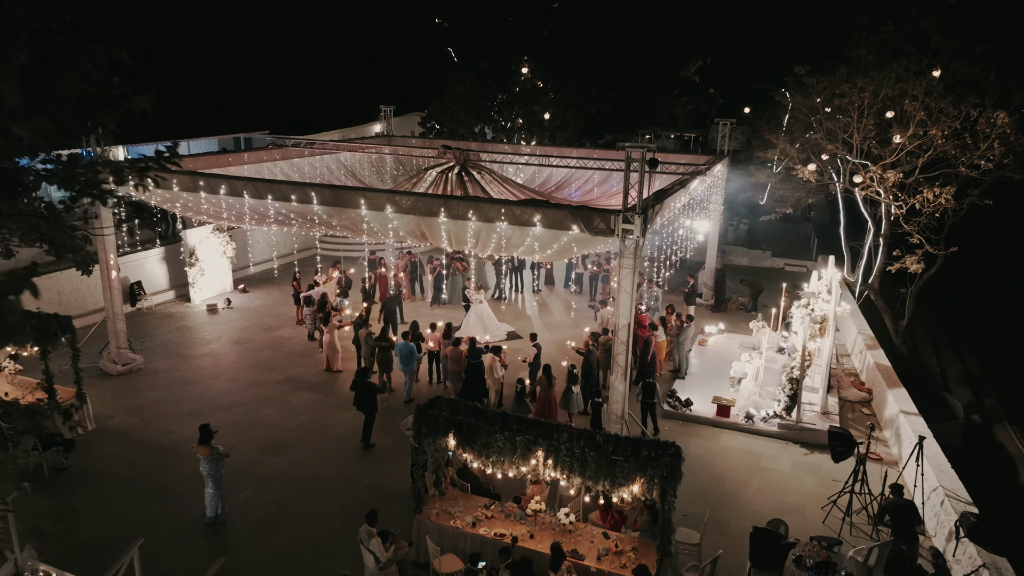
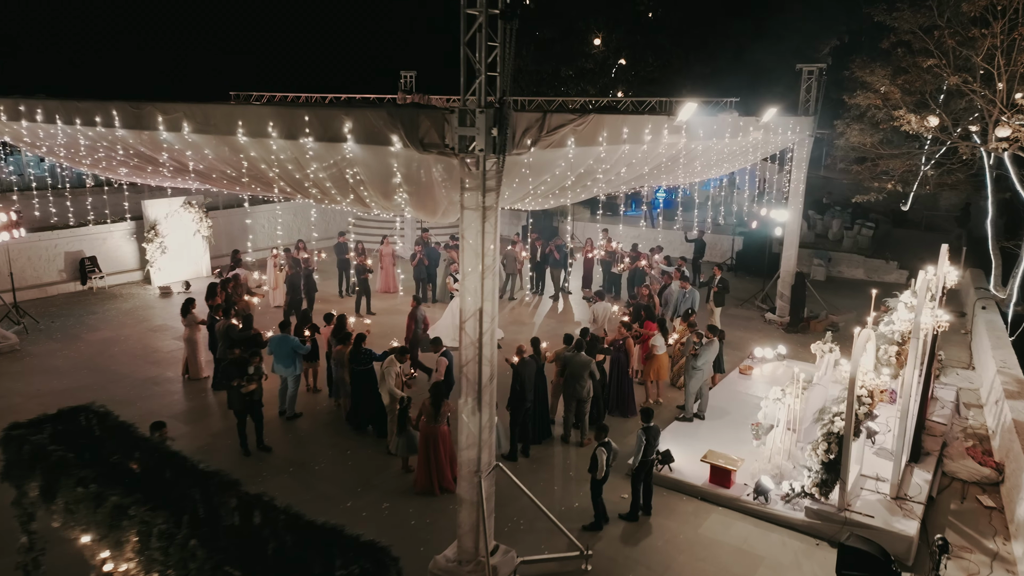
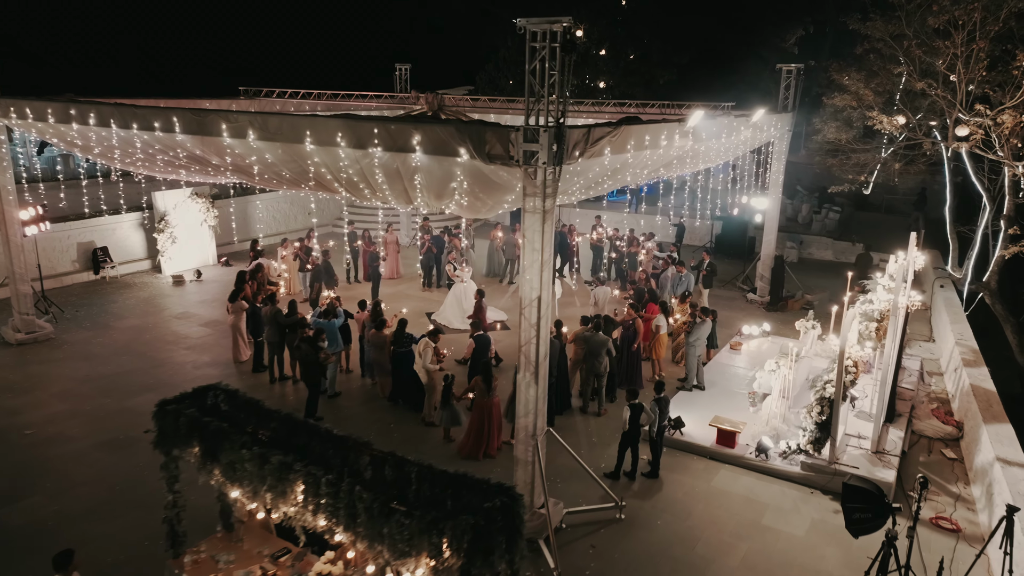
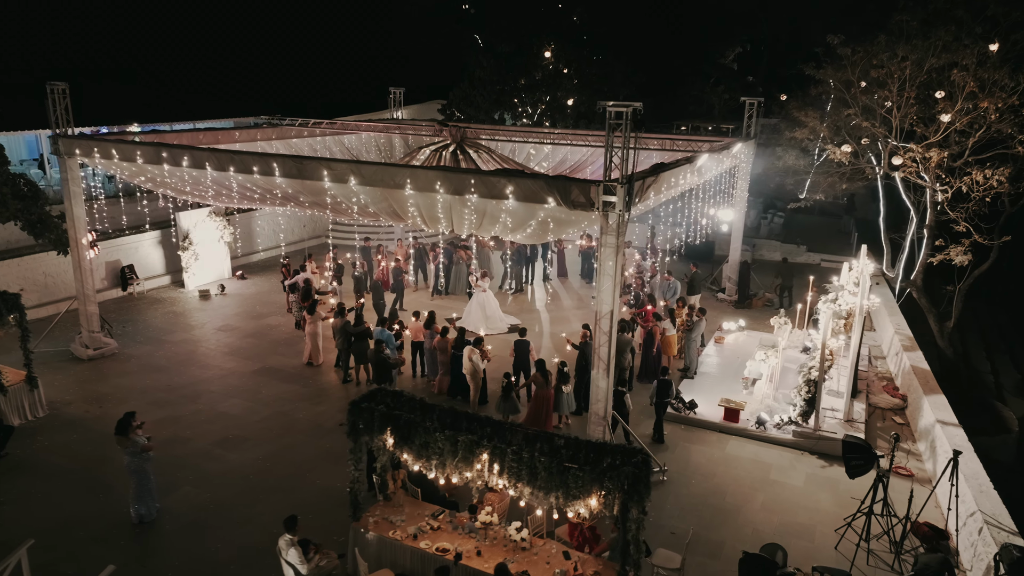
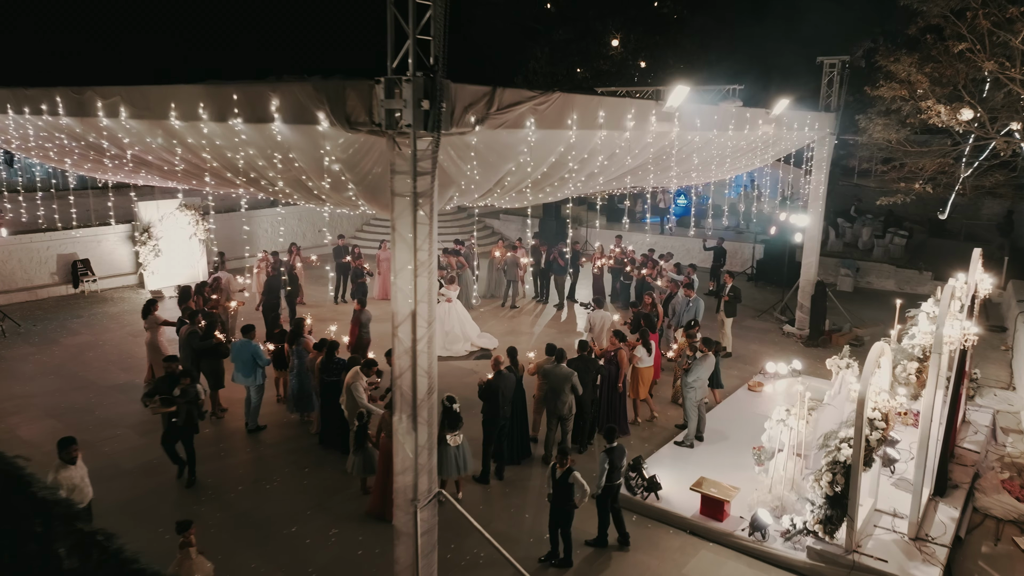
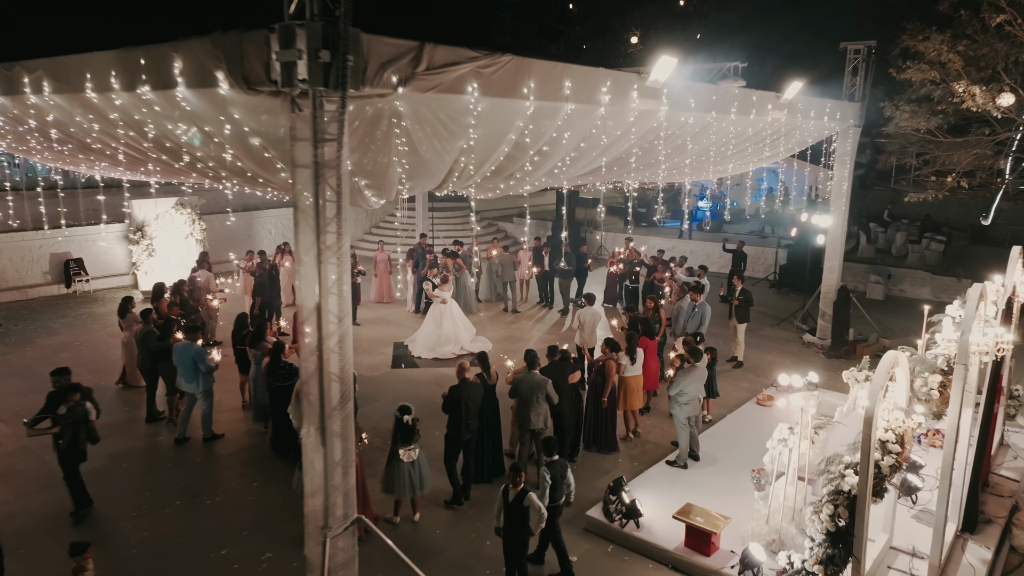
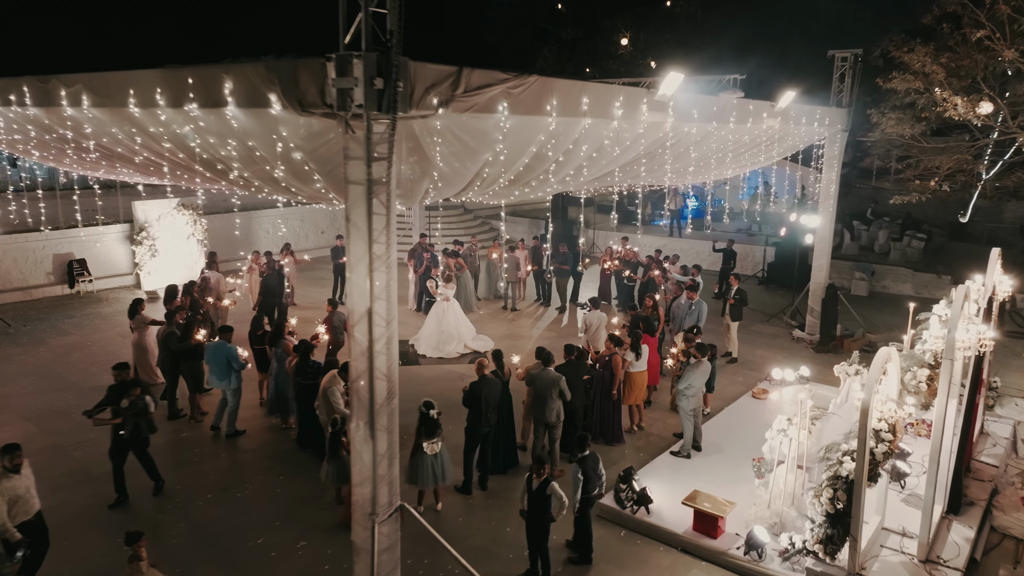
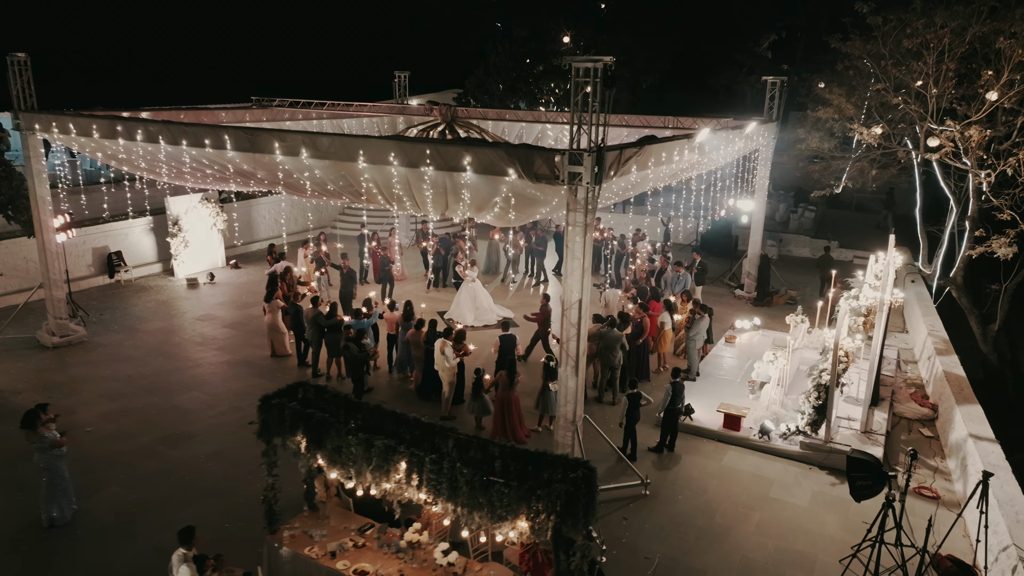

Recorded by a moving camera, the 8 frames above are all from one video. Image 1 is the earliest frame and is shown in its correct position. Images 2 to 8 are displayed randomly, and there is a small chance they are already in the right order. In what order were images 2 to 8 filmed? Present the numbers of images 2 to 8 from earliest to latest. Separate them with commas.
4, 8, 3, 2, 5, 7, 6
